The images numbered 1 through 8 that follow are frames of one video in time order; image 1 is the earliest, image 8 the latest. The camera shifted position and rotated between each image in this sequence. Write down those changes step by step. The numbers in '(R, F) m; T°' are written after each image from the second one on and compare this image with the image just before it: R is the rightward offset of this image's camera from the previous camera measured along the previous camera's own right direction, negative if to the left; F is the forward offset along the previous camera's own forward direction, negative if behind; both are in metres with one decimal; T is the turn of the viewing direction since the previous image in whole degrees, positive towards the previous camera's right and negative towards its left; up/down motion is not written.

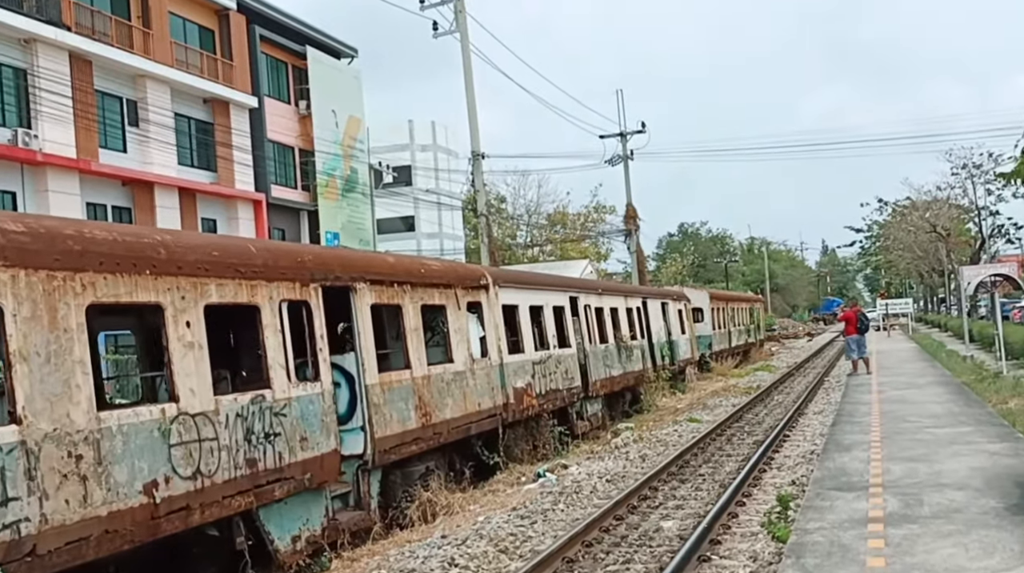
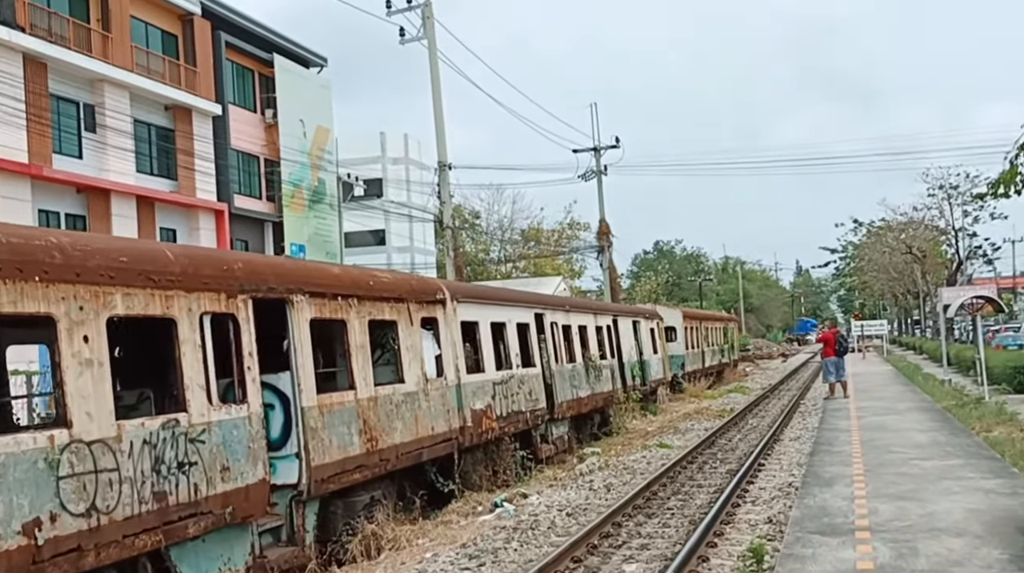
(+0.2, +0.8) m; +1°
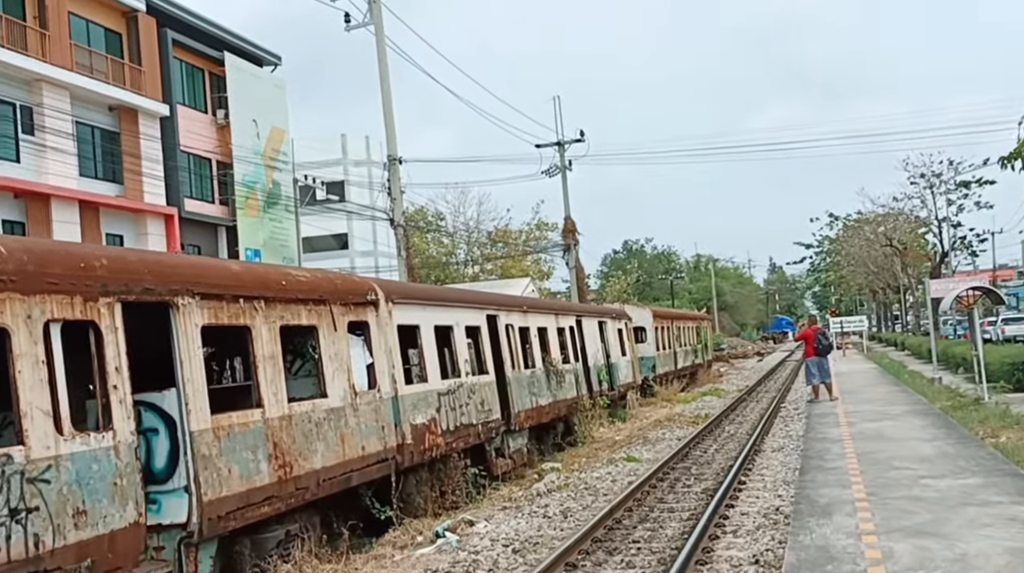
(+0.3, +1.4) m; +1°
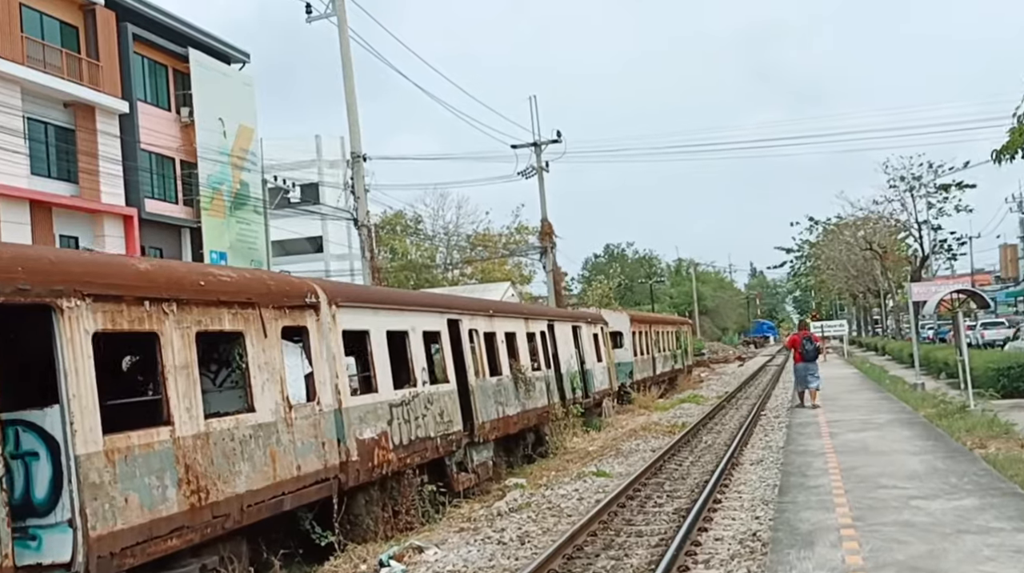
(+0.3, +1.0) m; +1°
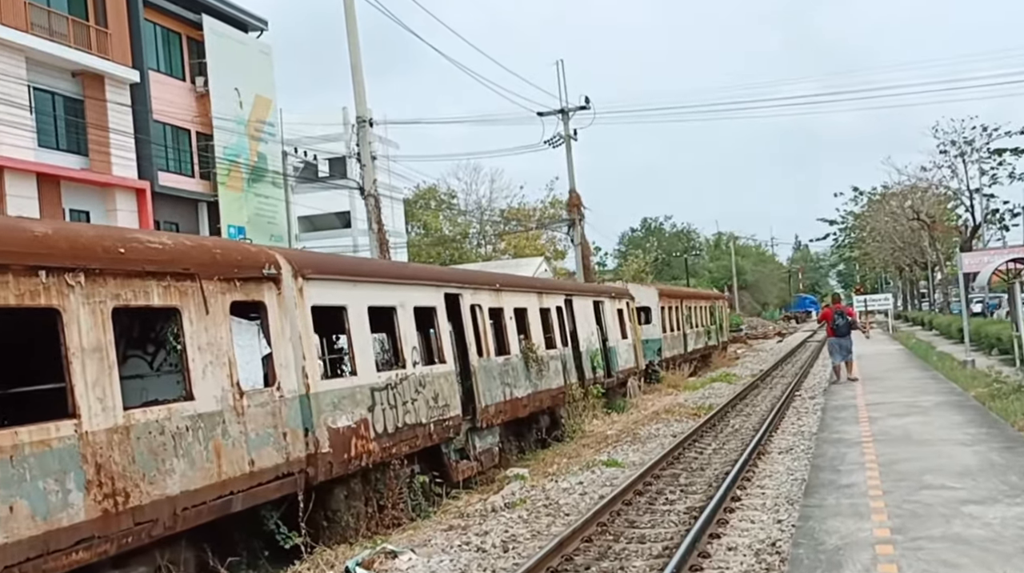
(+0.4, +1.2) m; -2°
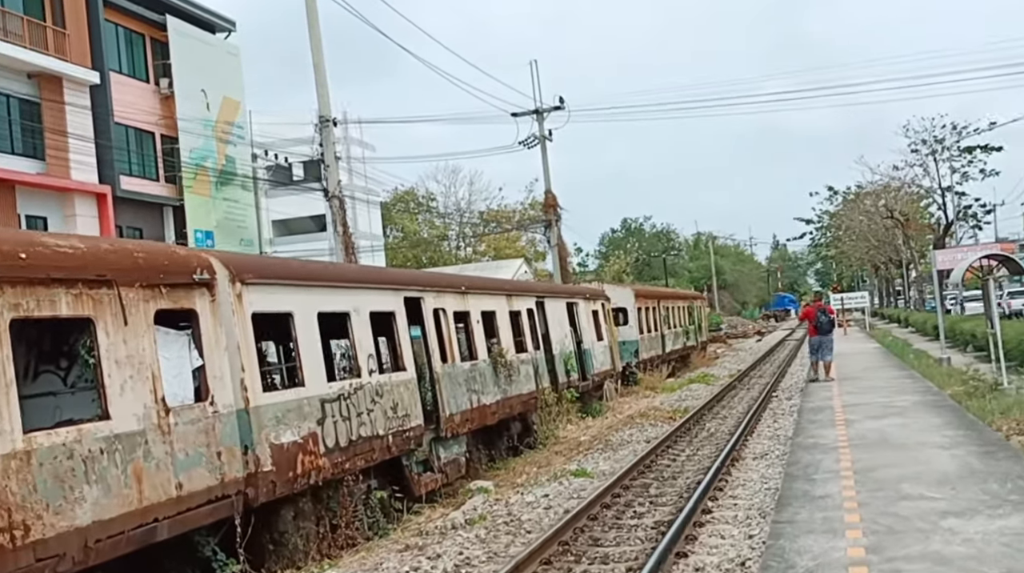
(+0.2, +0.7) m; +1°
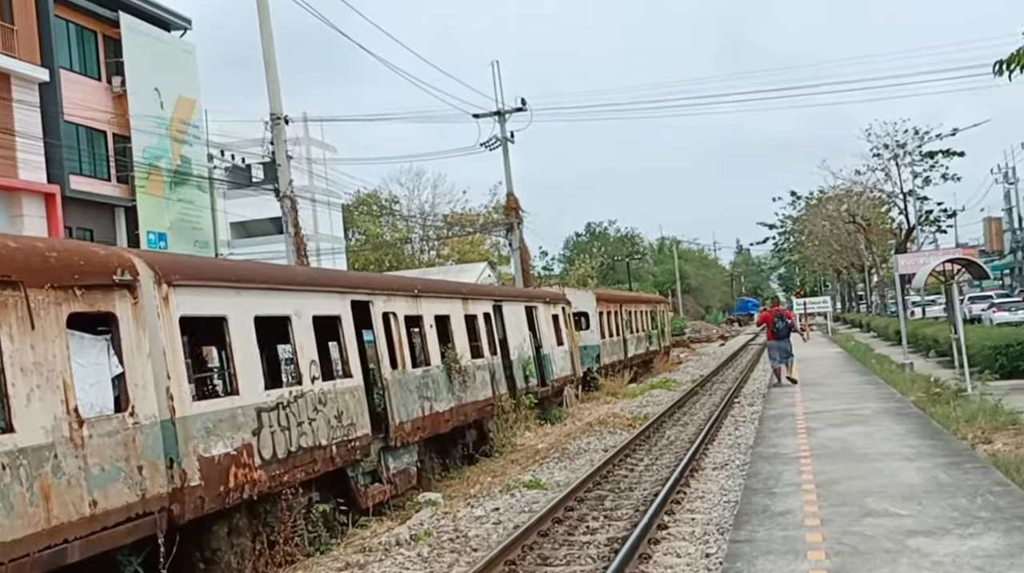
(+0.1, +0.5) m; +2°
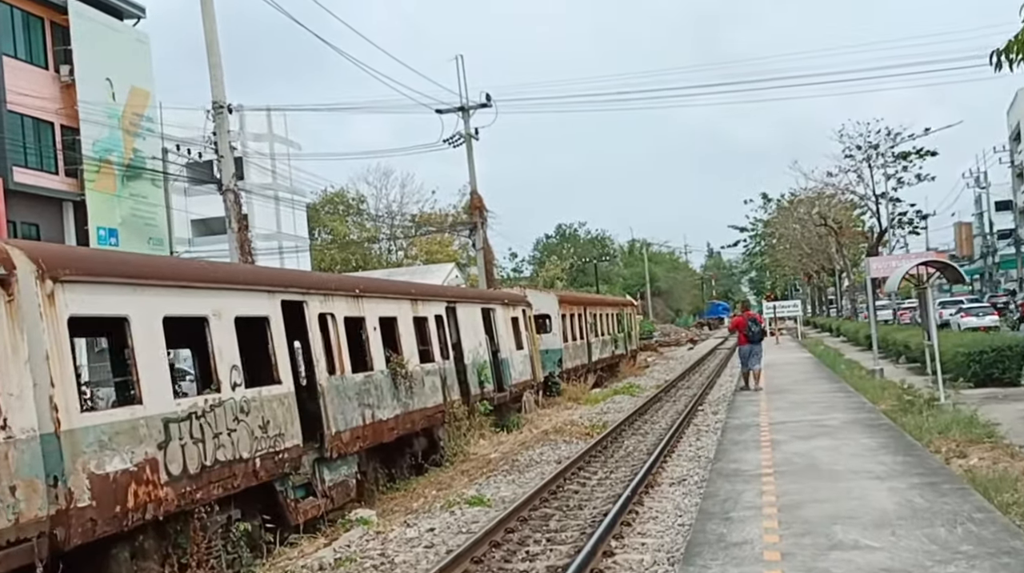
(+0.3, +0.8) m; +1°
